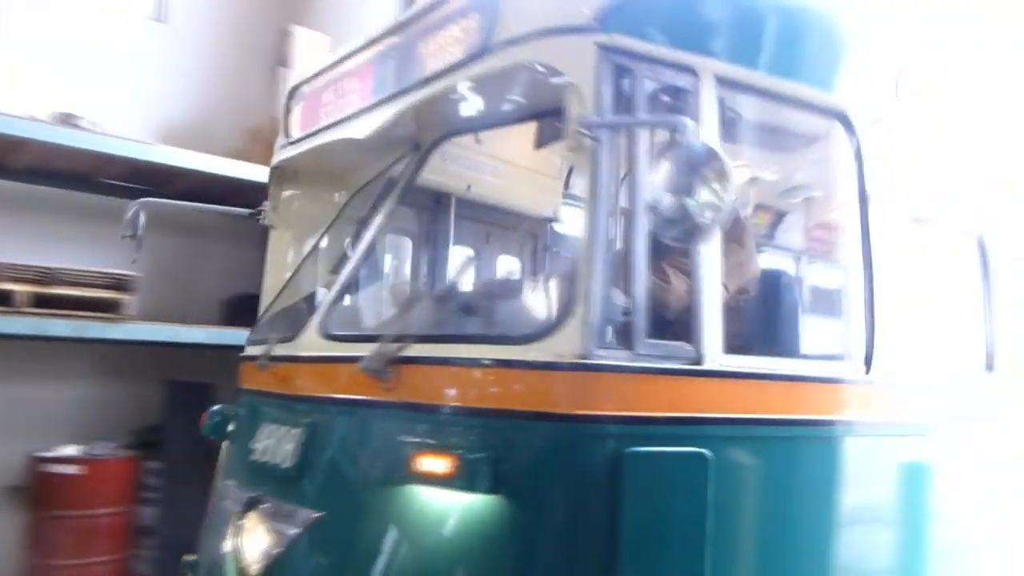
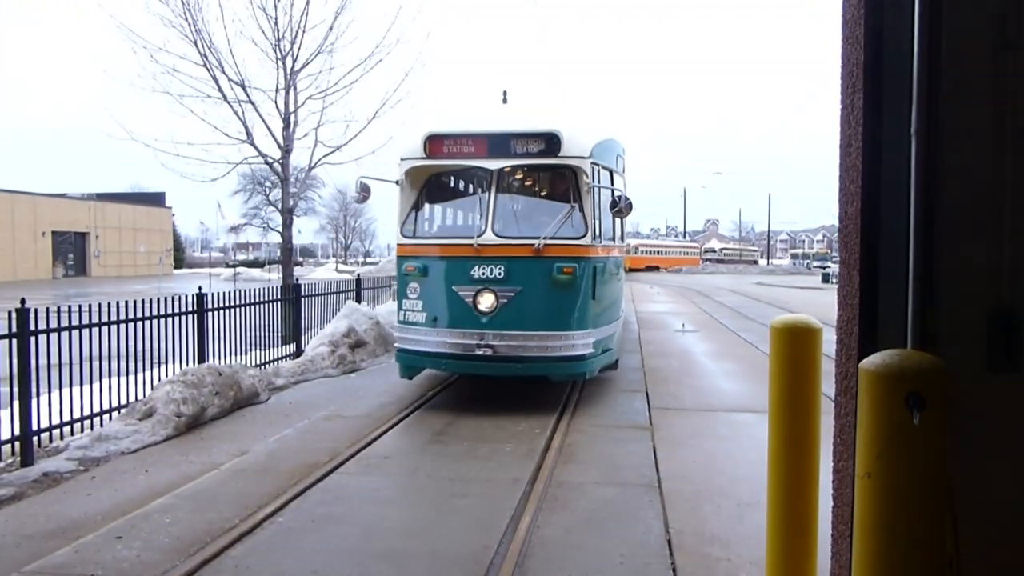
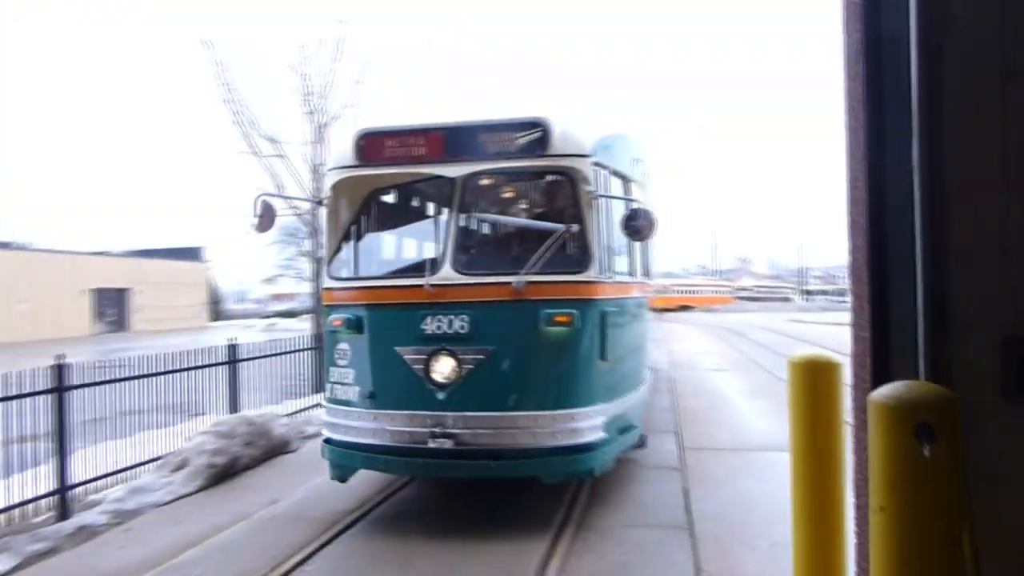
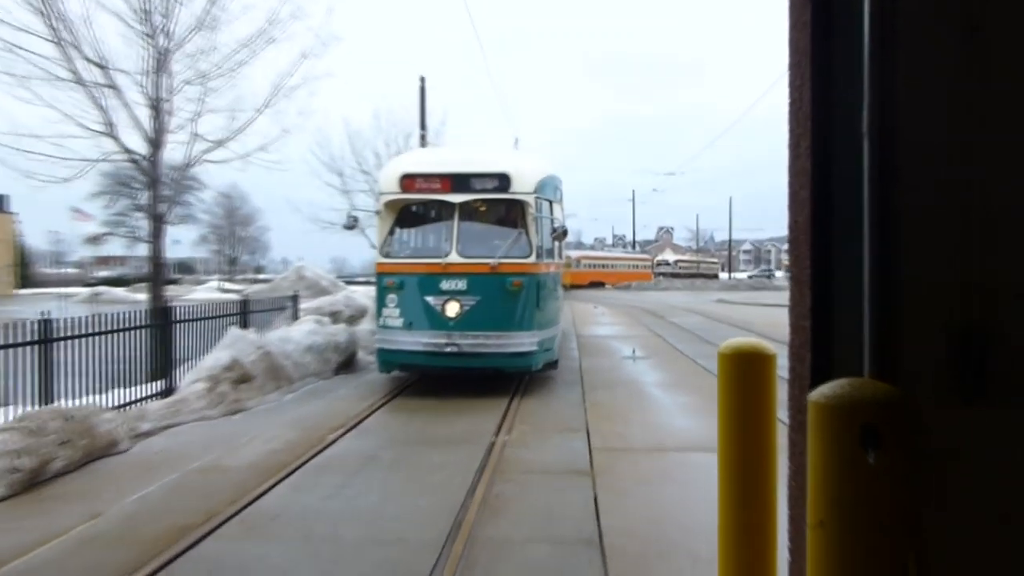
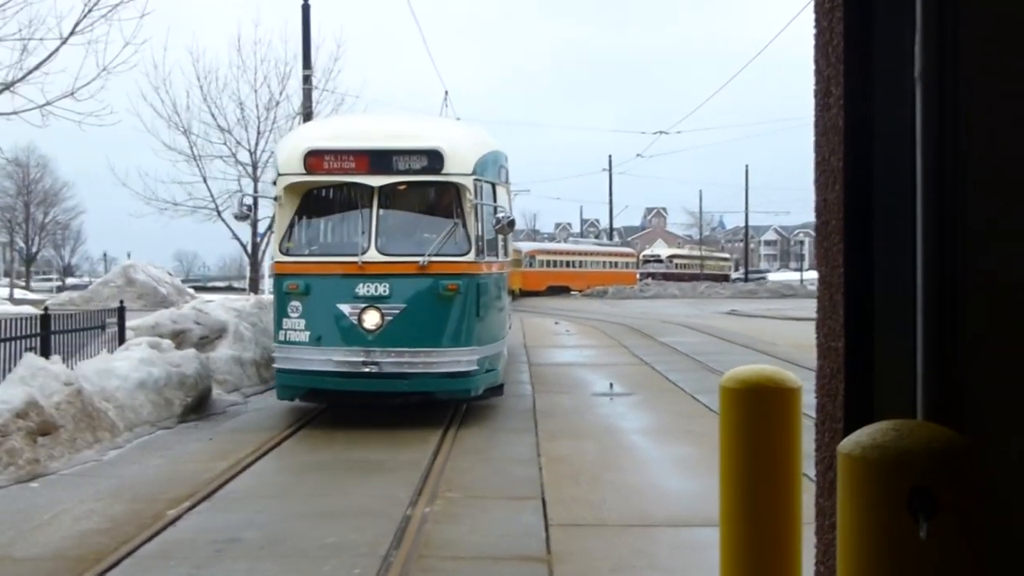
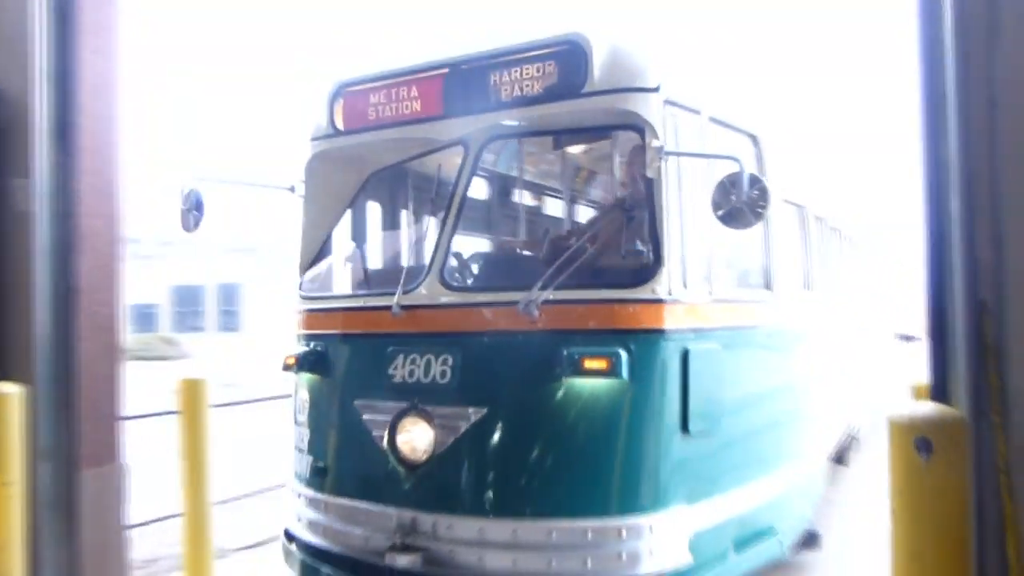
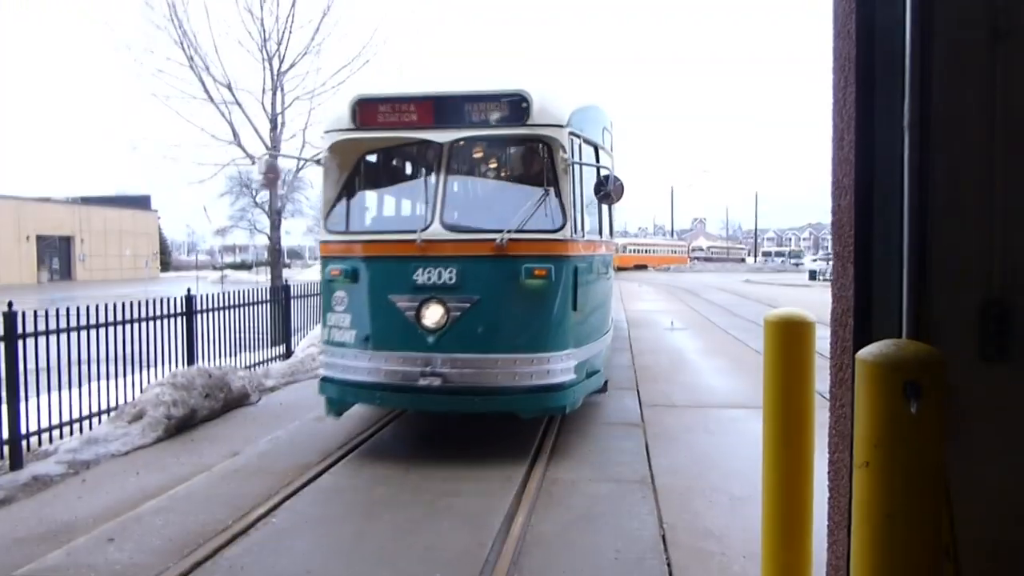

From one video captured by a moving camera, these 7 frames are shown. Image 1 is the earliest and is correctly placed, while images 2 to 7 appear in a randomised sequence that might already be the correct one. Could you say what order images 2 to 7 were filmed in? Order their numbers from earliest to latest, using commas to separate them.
6, 3, 7, 2, 4, 5
